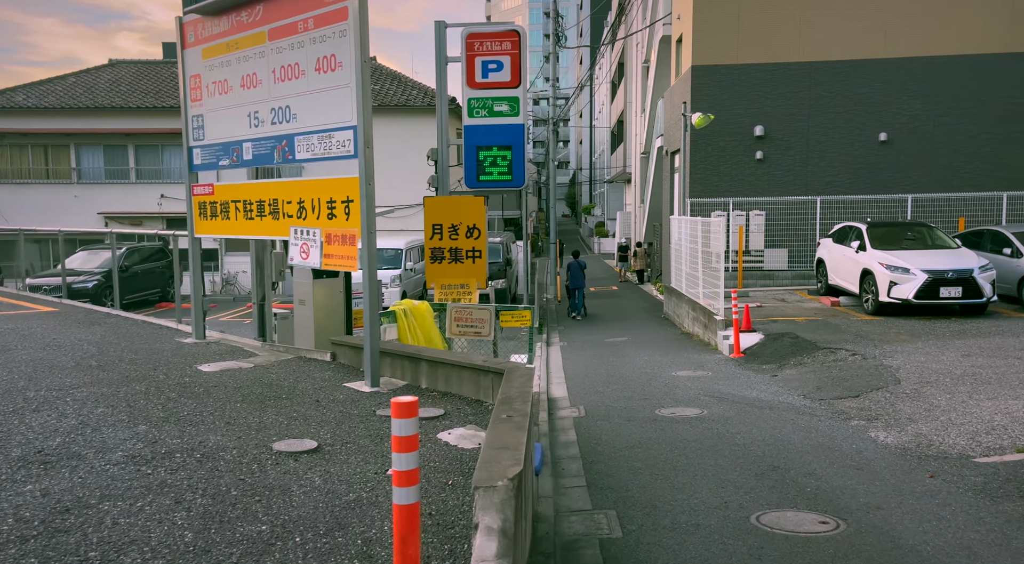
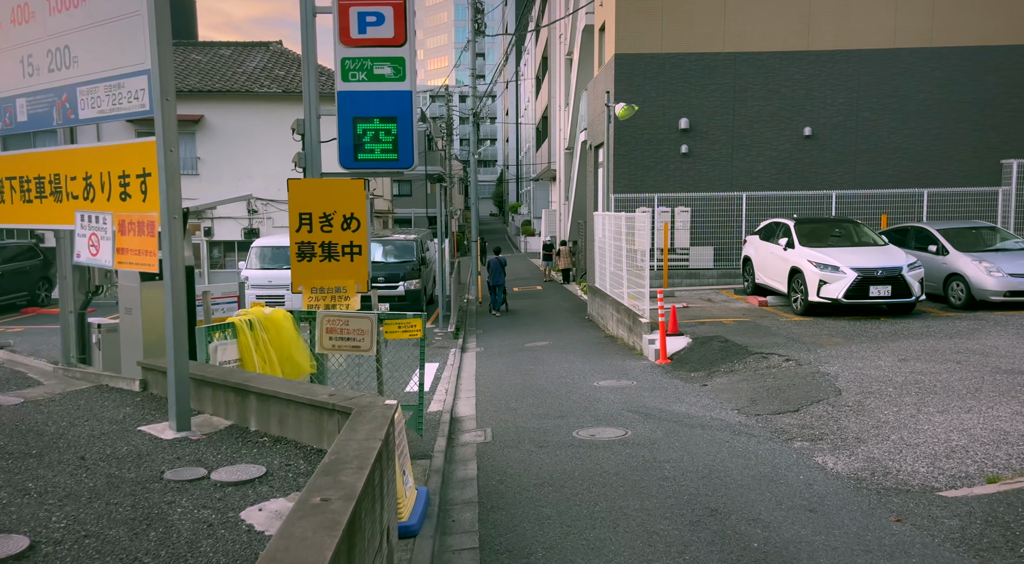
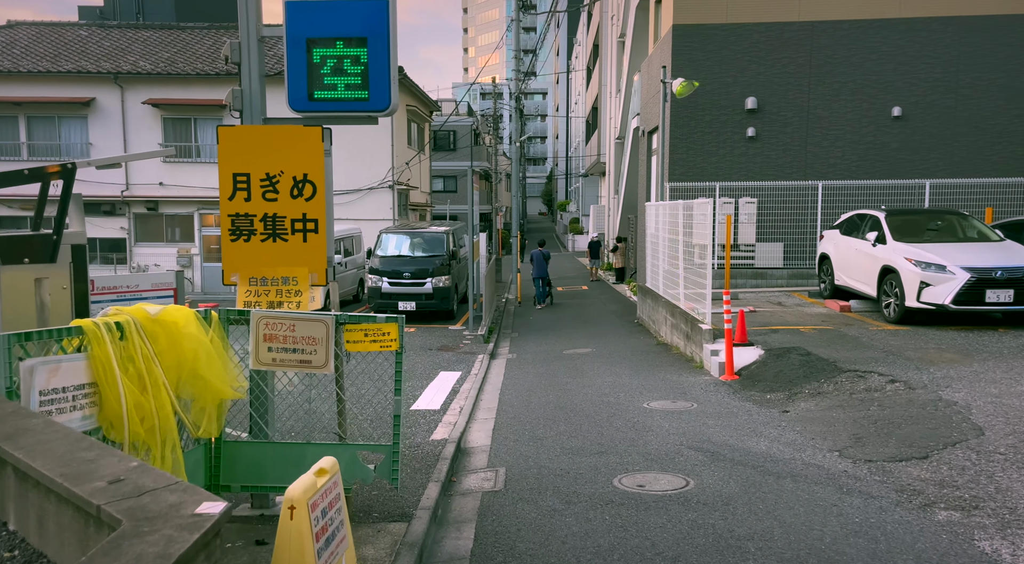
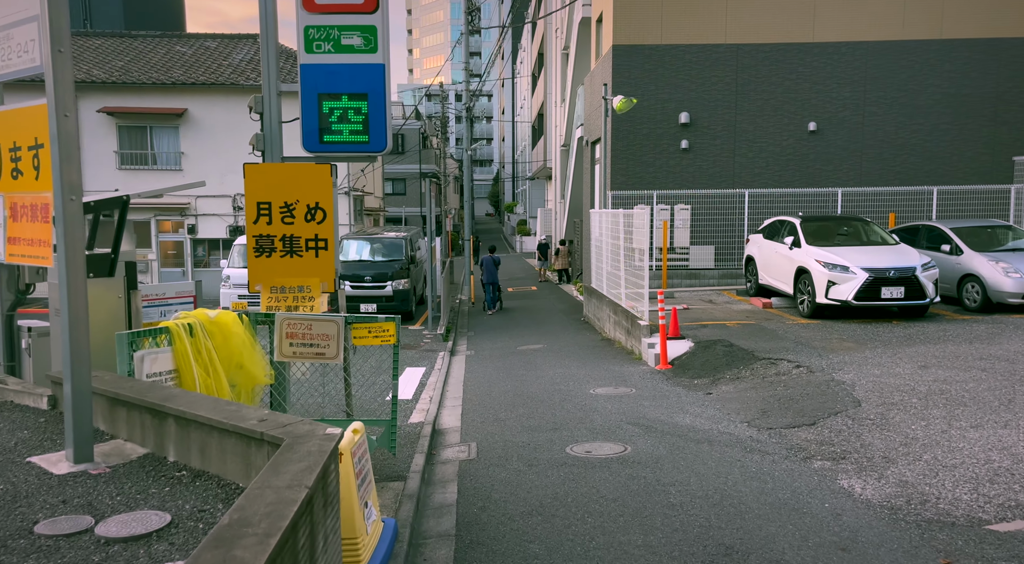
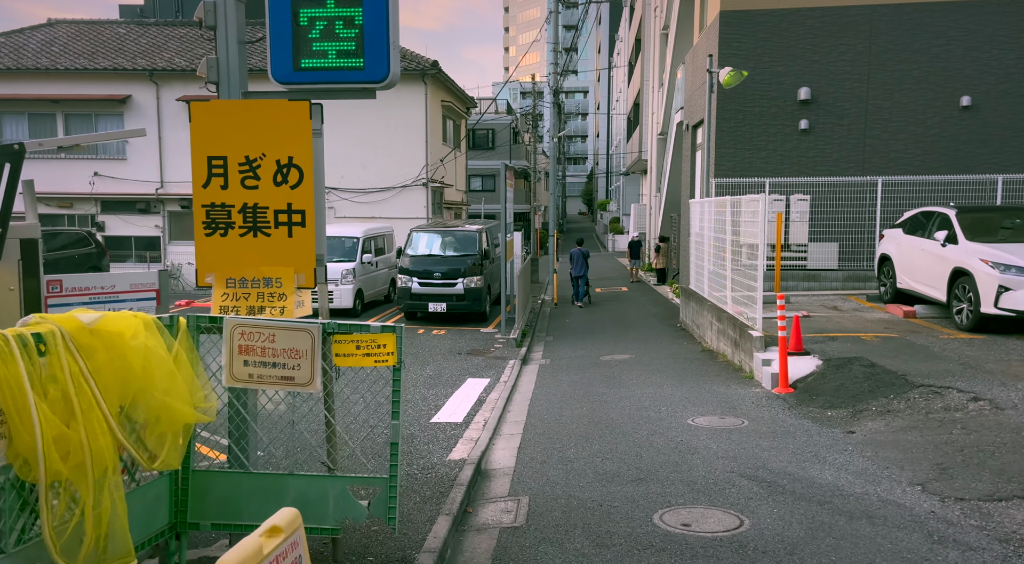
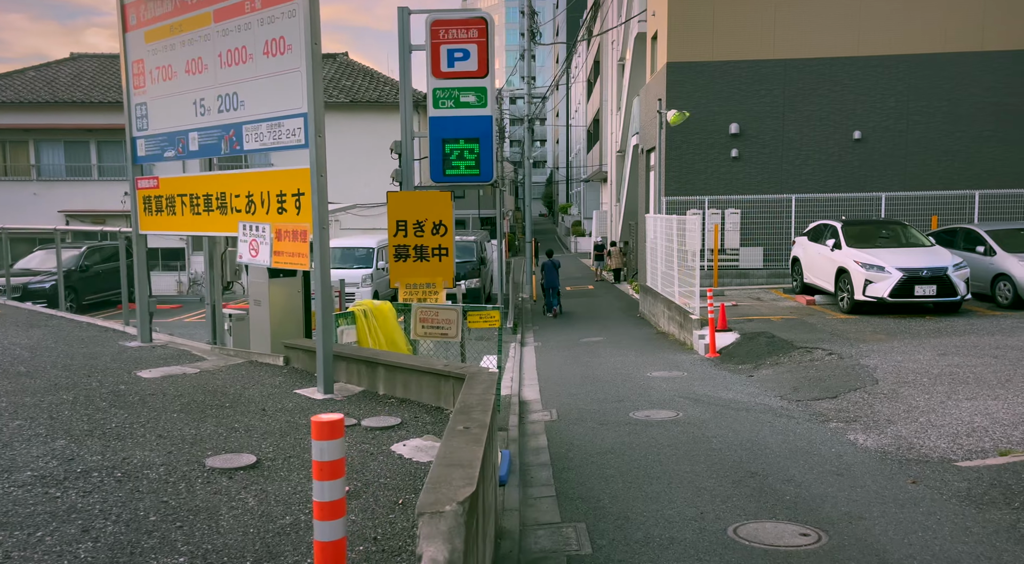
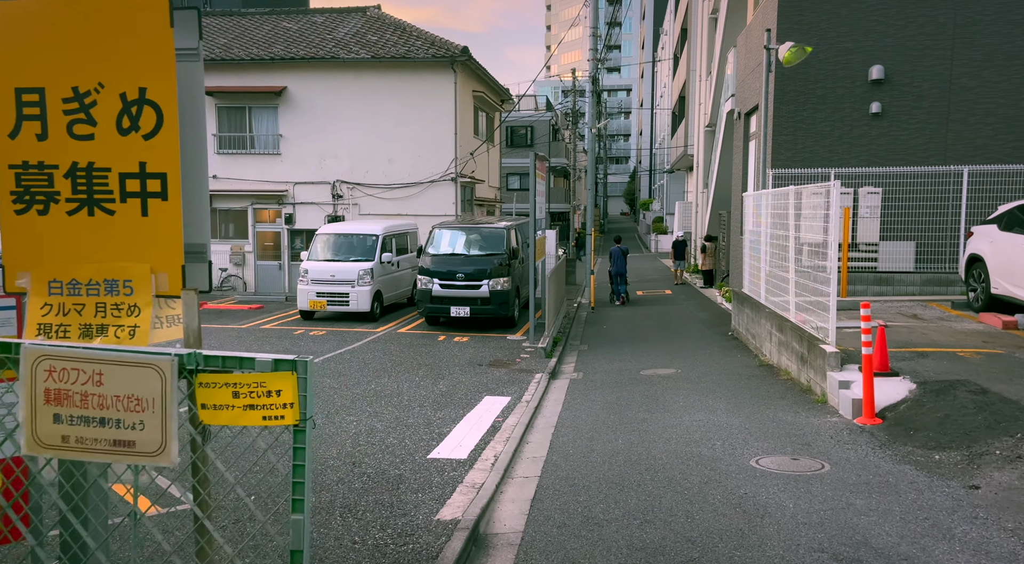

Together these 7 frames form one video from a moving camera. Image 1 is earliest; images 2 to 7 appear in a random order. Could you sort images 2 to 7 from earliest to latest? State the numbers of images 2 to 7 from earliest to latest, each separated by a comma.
6, 2, 4, 3, 5, 7
